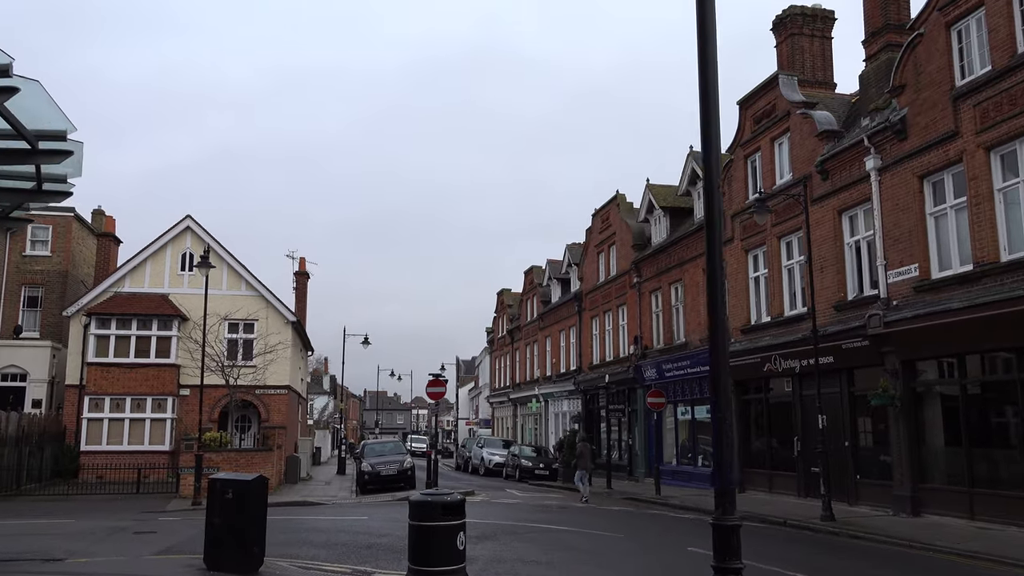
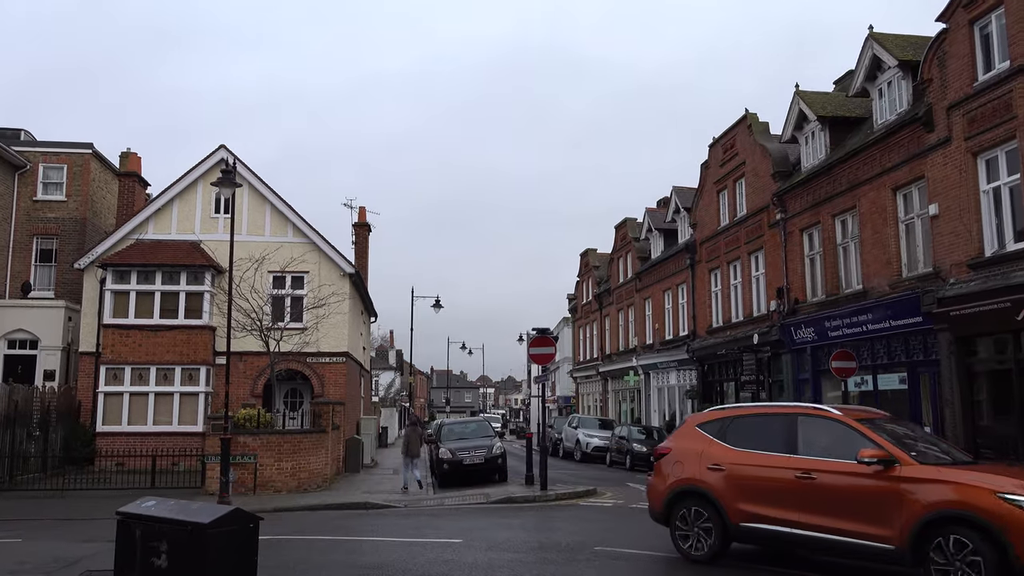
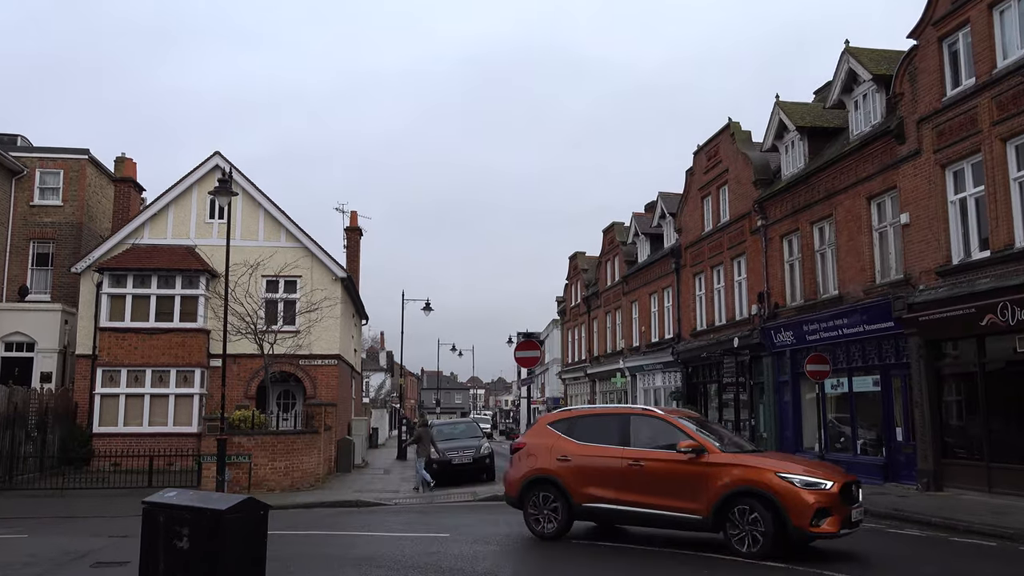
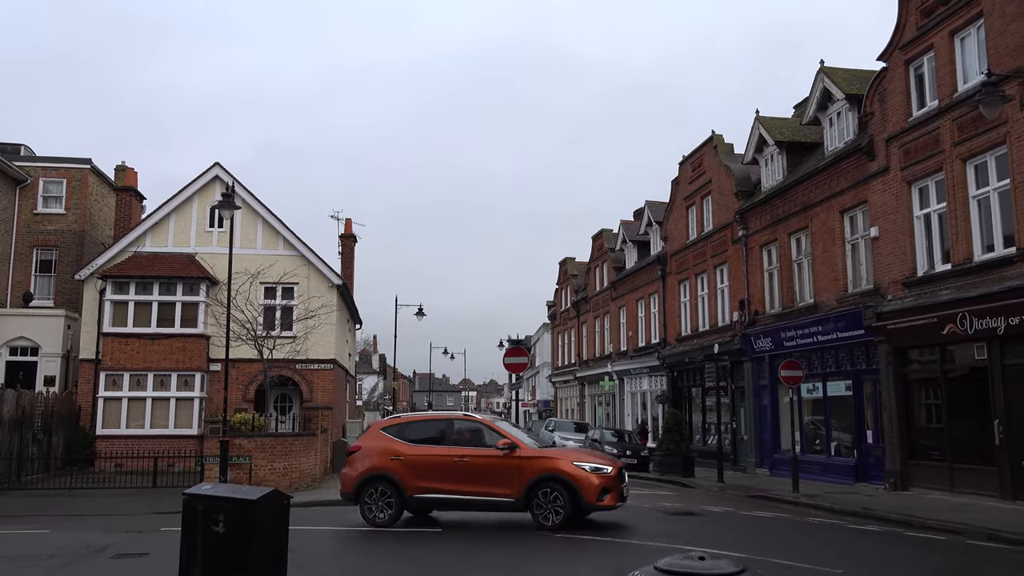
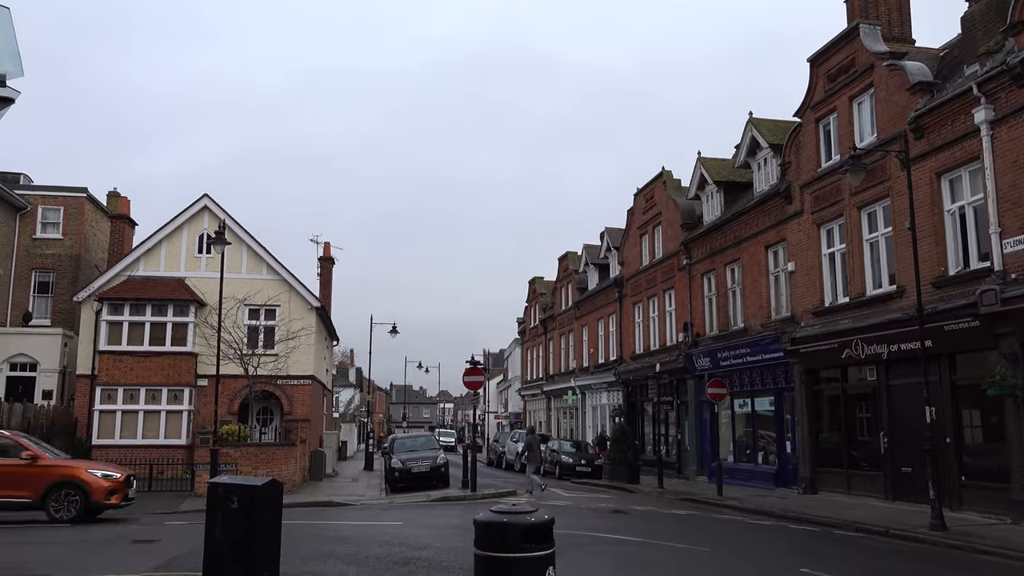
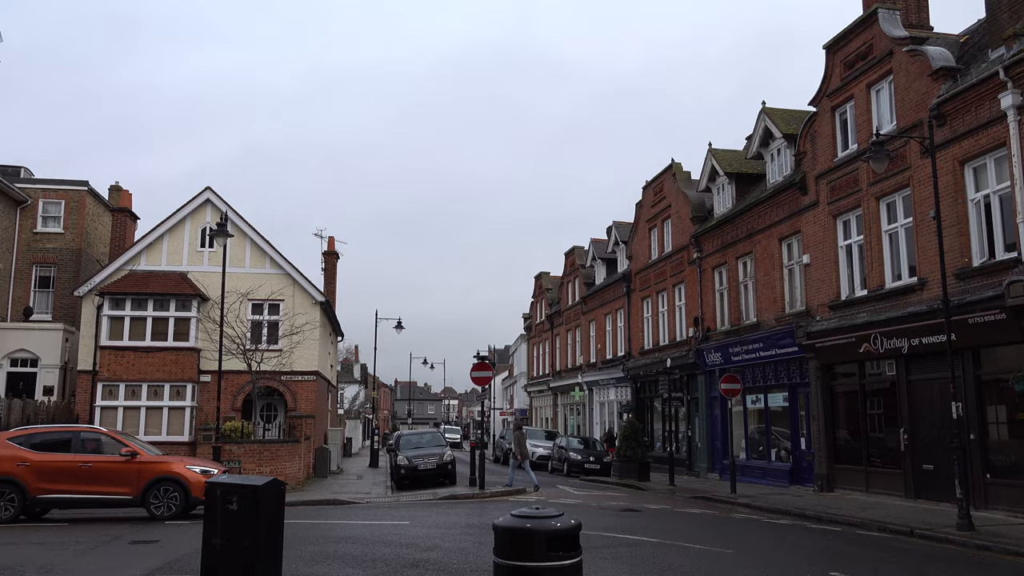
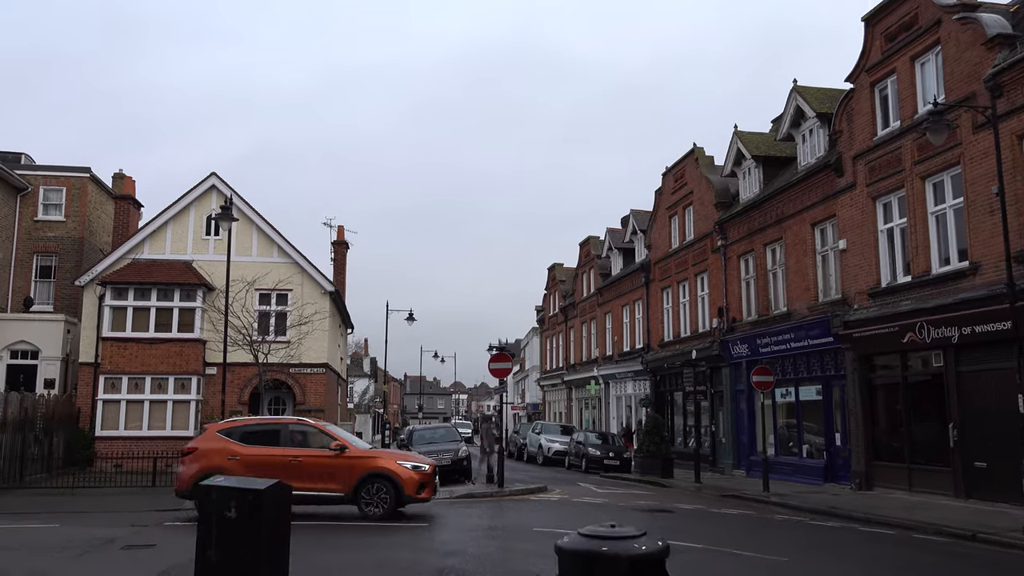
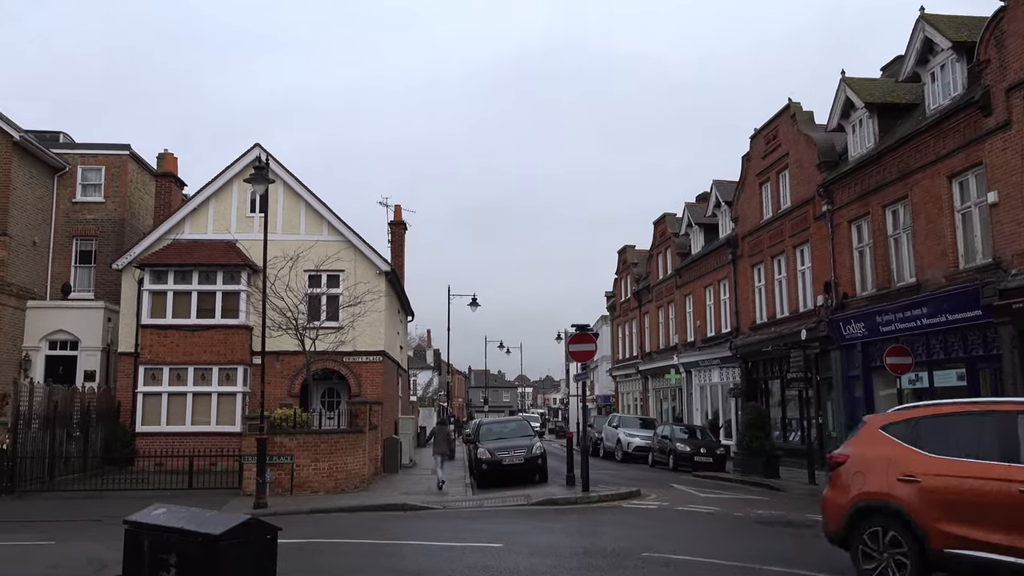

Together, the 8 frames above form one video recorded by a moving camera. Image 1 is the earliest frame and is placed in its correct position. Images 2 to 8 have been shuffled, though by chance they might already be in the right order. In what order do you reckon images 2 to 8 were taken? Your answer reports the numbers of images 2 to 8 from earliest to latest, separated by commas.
5, 6, 7, 4, 3, 2, 8
